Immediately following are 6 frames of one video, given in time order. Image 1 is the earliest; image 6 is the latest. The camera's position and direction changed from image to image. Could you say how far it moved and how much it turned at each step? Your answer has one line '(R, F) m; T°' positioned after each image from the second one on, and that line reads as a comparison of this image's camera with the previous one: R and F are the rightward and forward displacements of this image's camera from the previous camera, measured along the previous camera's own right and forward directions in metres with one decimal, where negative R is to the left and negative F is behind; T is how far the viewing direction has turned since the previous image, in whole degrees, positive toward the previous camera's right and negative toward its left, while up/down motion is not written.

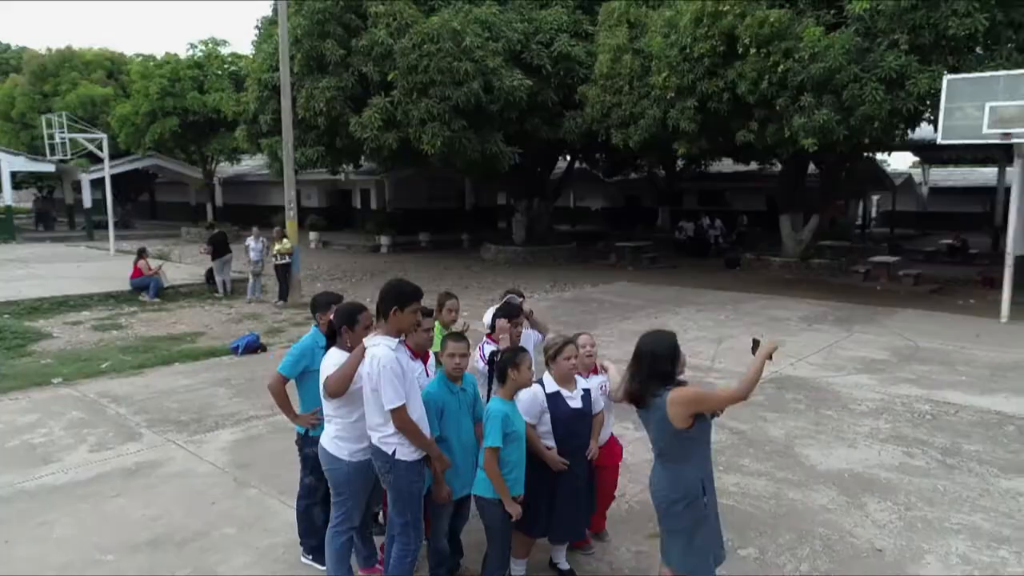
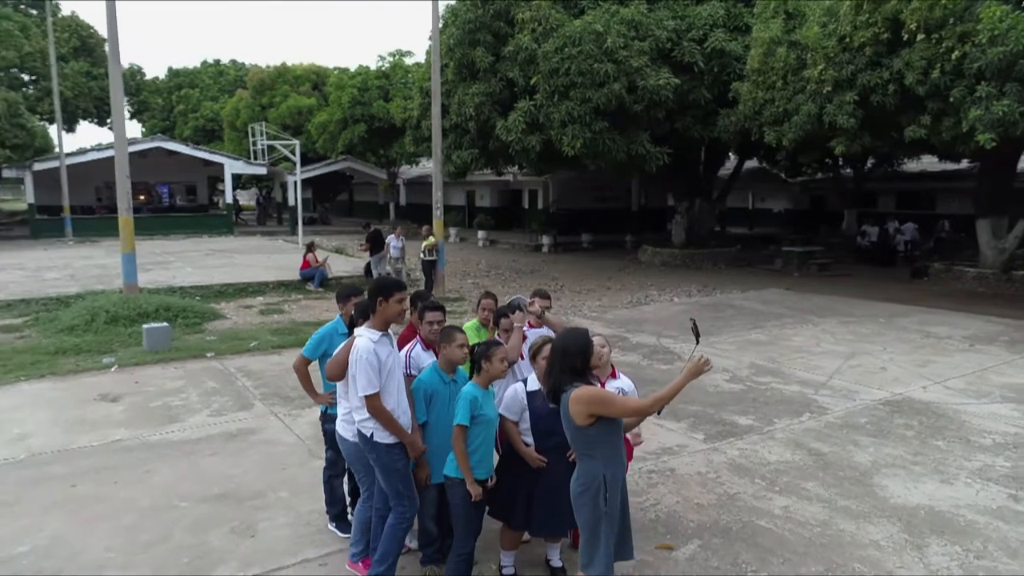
(+1.0, 0.0) m; -15°
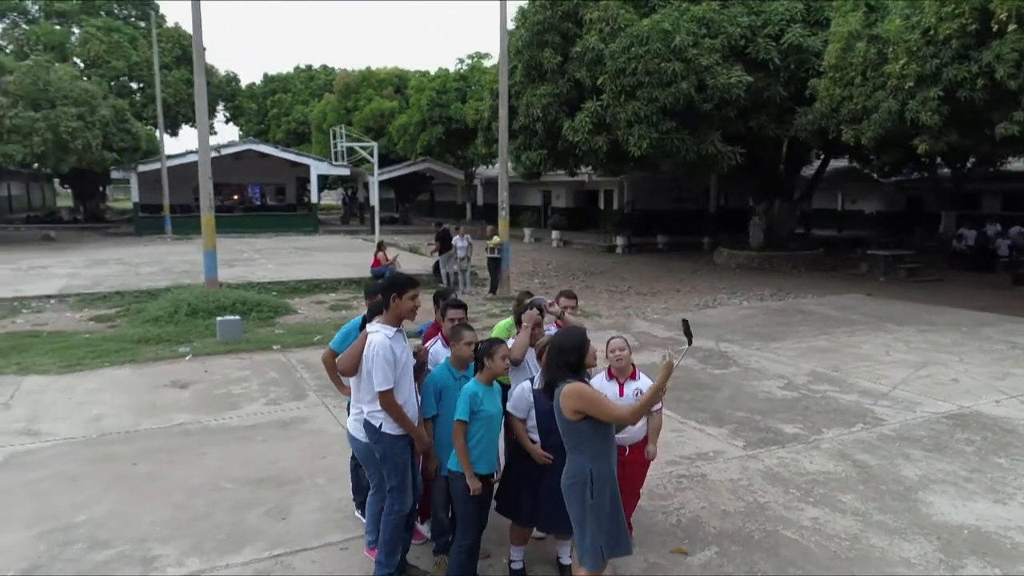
(+0.4, 0.0) m; -7°
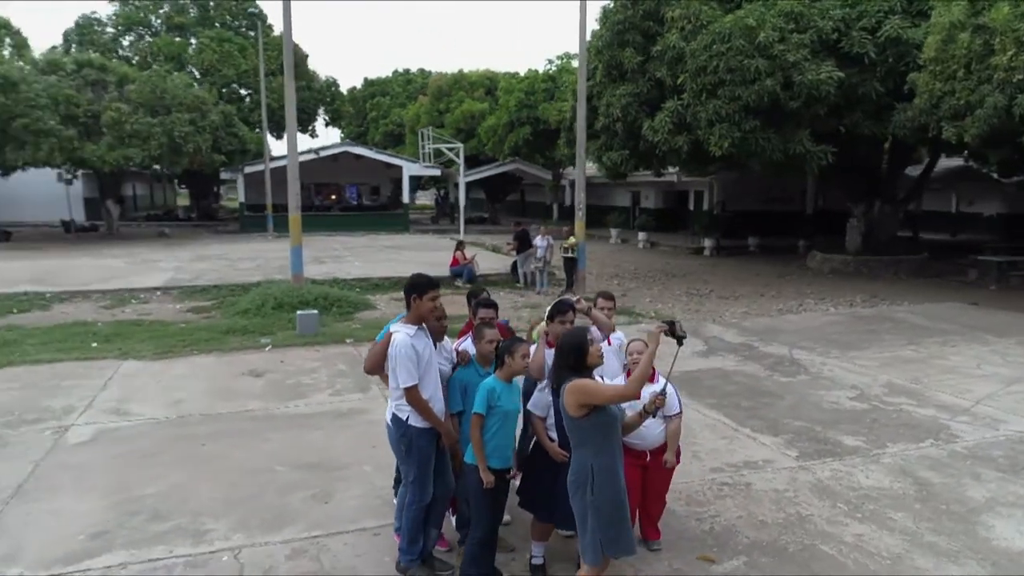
(+0.4, 0.0) m; -8°
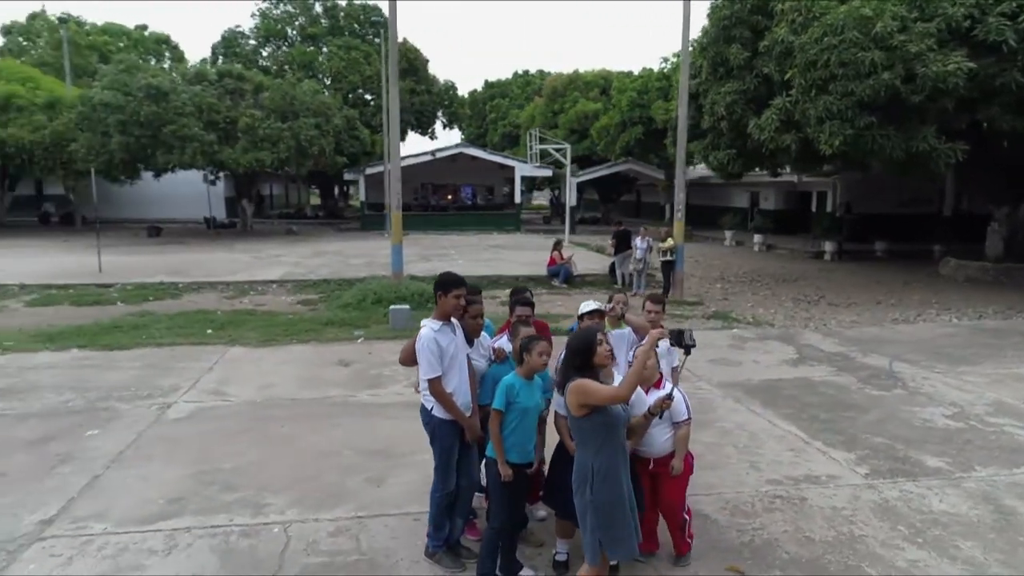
(+0.5, 0.0) m; -10°
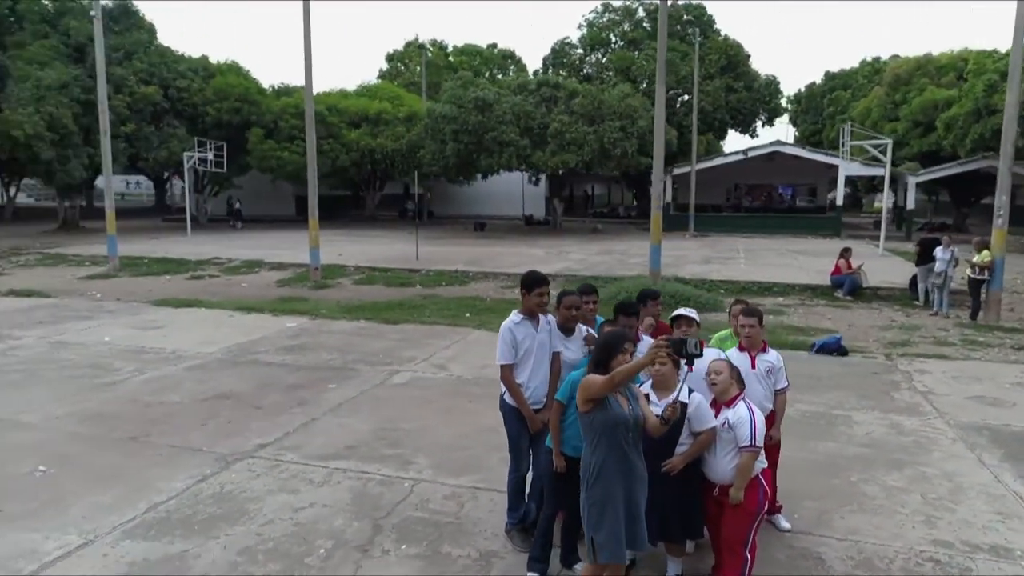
(+1.4, +0.1) m; -26°
